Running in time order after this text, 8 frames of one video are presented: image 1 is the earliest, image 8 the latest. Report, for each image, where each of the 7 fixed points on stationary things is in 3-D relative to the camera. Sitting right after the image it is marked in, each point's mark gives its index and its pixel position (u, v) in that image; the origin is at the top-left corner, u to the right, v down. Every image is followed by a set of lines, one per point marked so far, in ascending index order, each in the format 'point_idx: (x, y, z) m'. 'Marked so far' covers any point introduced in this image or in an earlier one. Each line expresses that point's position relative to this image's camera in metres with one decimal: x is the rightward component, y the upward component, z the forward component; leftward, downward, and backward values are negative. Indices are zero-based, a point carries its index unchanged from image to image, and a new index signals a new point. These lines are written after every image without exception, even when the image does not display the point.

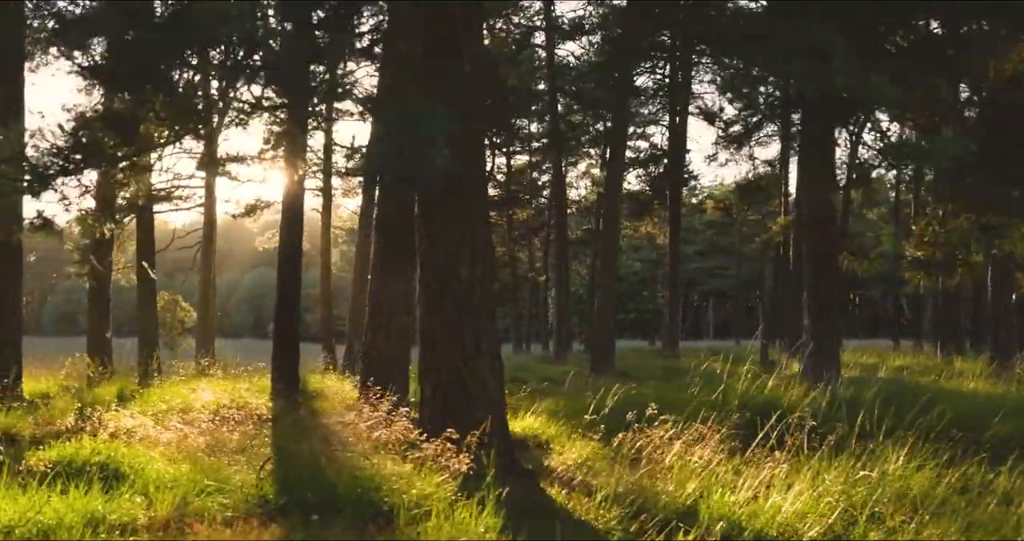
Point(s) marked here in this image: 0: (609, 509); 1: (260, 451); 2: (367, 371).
0: (+0.6, -1.4, +5.9) m
1: (-2.1, -1.5, +8.2) m
2: (-1.8, -1.2, +12.5) m
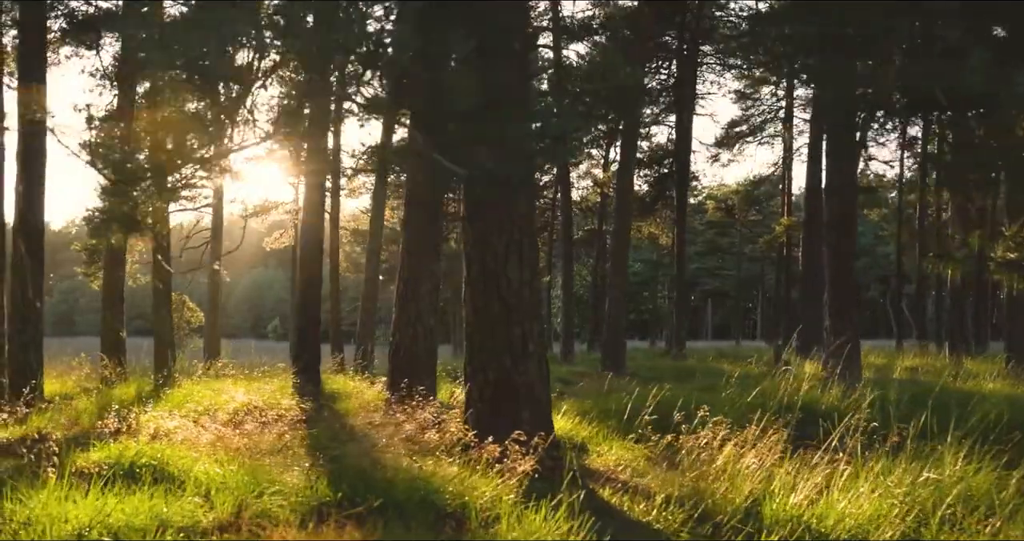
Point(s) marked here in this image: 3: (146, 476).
0: (+0.9, -1.4, +5.9) m
1: (-1.7, -1.5, +8.2) m
2: (-1.4, -1.3, +12.4) m
3: (-2.4, -1.4, +6.6) m
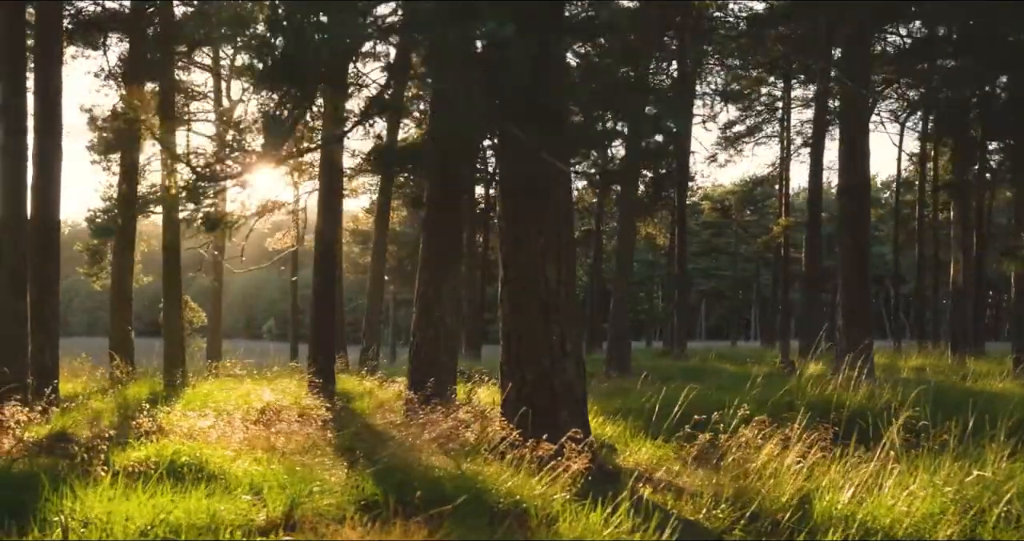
0: (+1.2, -1.4, +5.9) m
1: (-1.4, -1.5, +8.2) m
2: (-1.2, -1.3, +12.5) m
3: (-2.1, -1.4, +6.6) m
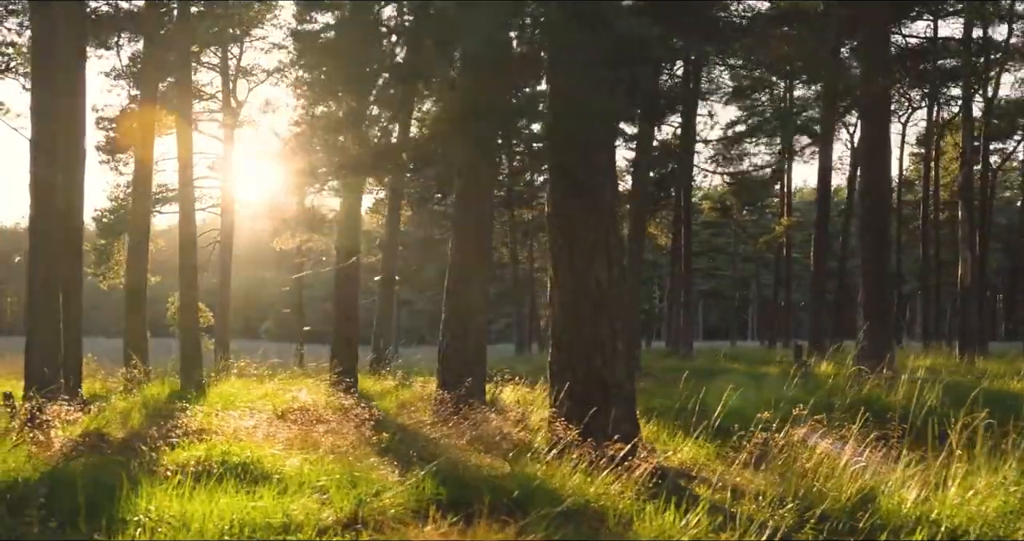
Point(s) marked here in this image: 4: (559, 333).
0: (+1.6, -1.4, +5.9) m
1: (-1.1, -1.5, +8.2) m
2: (-0.8, -1.3, +12.5) m
3: (-1.7, -1.3, +6.6) m
4: (+0.4, -0.5, +7.8) m
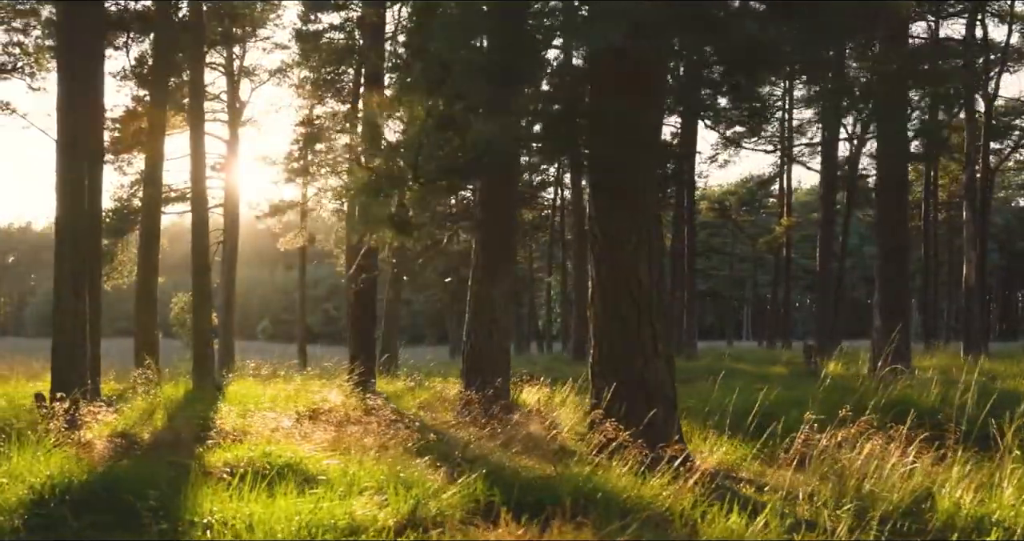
0: (+1.9, -1.4, +5.9) m
1: (-0.7, -1.5, +8.2) m
2: (-0.5, -1.3, +12.4) m
3: (-1.4, -1.4, +6.6) m
4: (+0.7, -0.5, +7.8) m
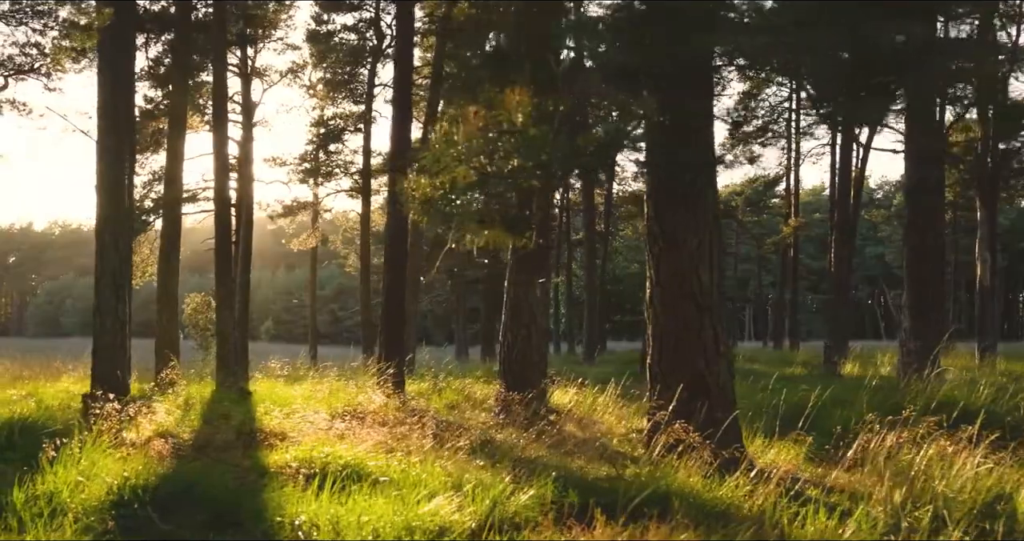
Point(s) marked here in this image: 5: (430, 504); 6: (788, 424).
0: (+2.4, -1.4, +5.9) m
1: (-0.3, -1.5, +8.2) m
2: (-0.1, -1.3, +12.4) m
3: (-1.0, -1.4, +6.6) m
4: (+1.1, -0.5, +7.8) m
5: (-0.5, -1.3, +5.7) m
6: (+2.8, -1.5, +10.1) m
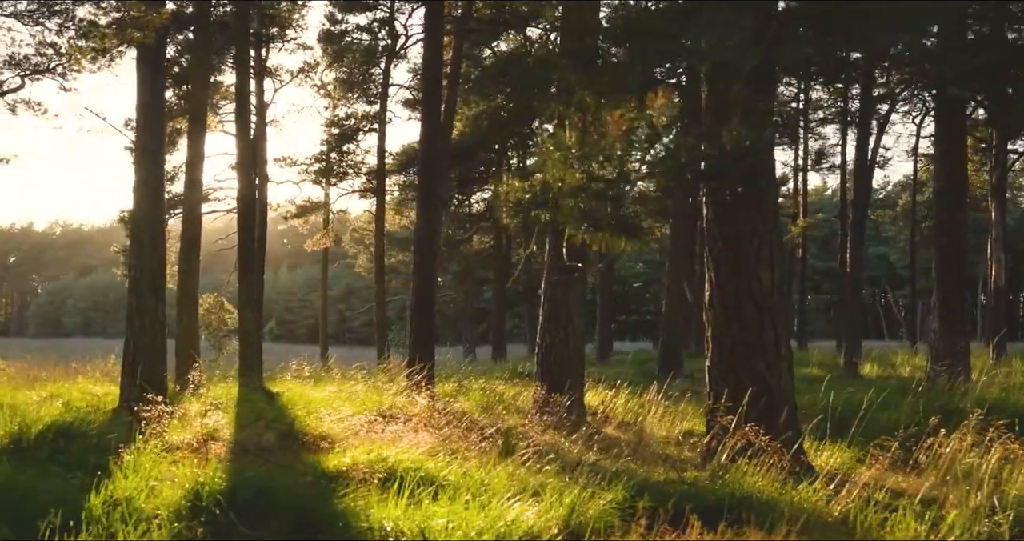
0: (+2.8, -1.4, +5.8) m
1: (+0.1, -1.5, +8.1) m
2: (+0.4, -1.3, +12.4) m
3: (-0.5, -1.4, +6.5) m
4: (+1.6, -0.5, +7.7) m
5: (0.0, -1.3, +5.6) m
6: (+3.2, -1.5, +10.0) m
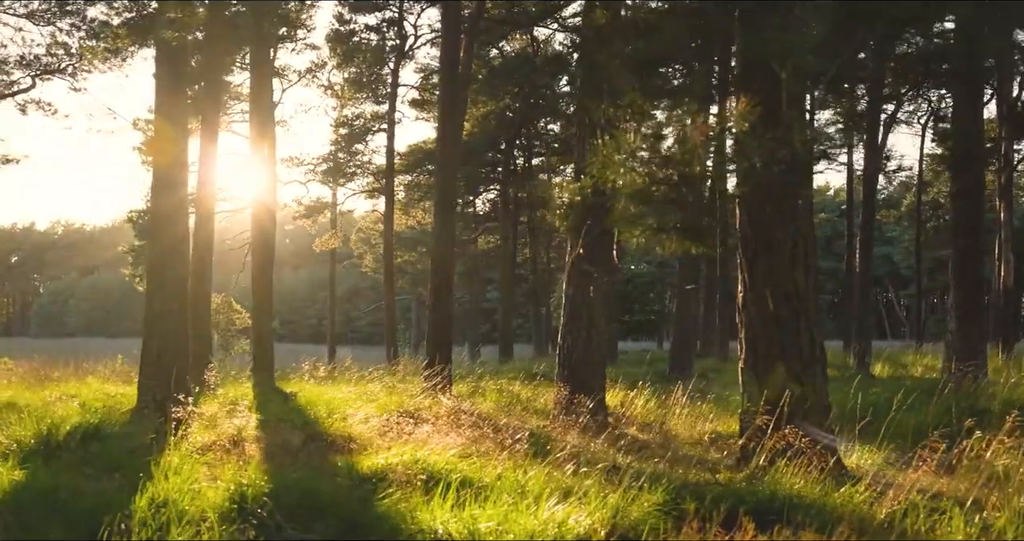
0: (+3.1, -1.4, +5.8) m
1: (+0.4, -1.5, +8.1) m
2: (+0.7, -1.3, +12.4) m
3: (-0.3, -1.4, +6.5) m
4: (+1.8, -0.5, +7.7) m
5: (+0.2, -1.3, +5.6) m
6: (+3.5, -1.5, +10.0) m
